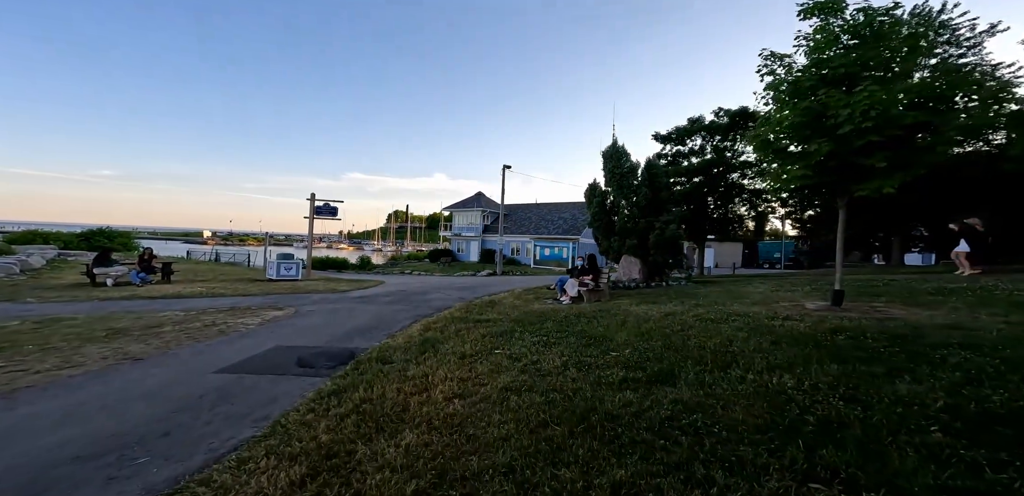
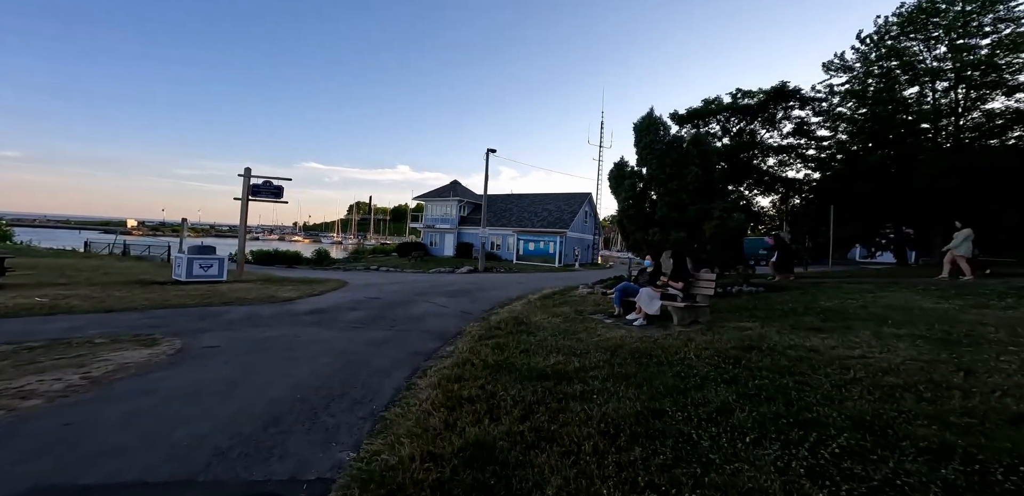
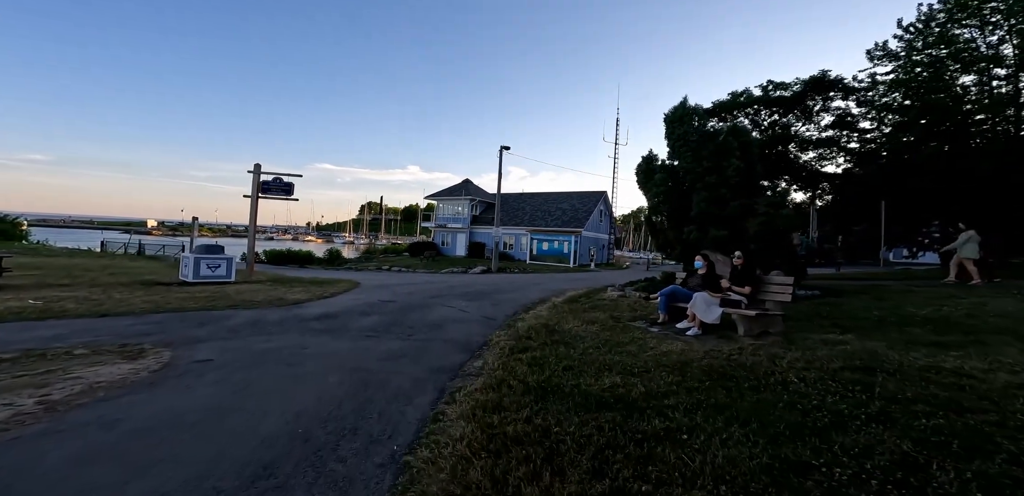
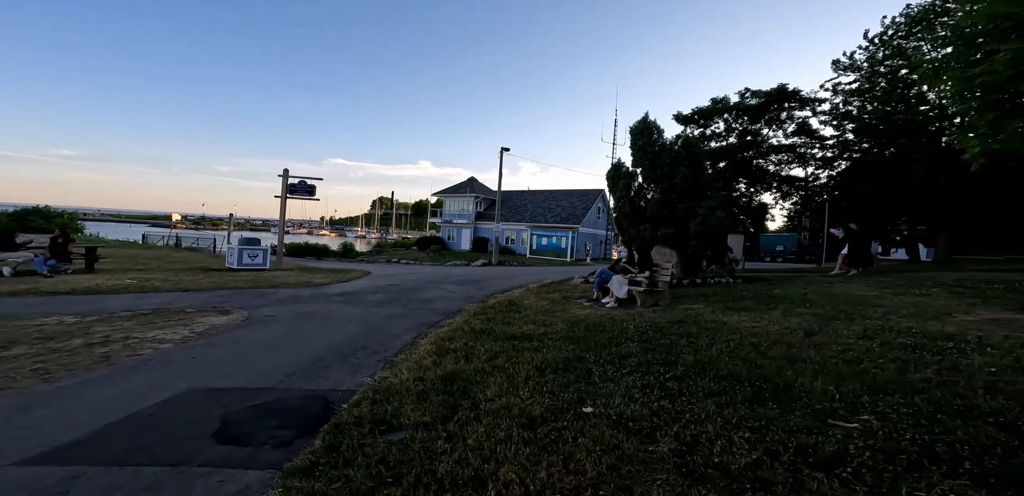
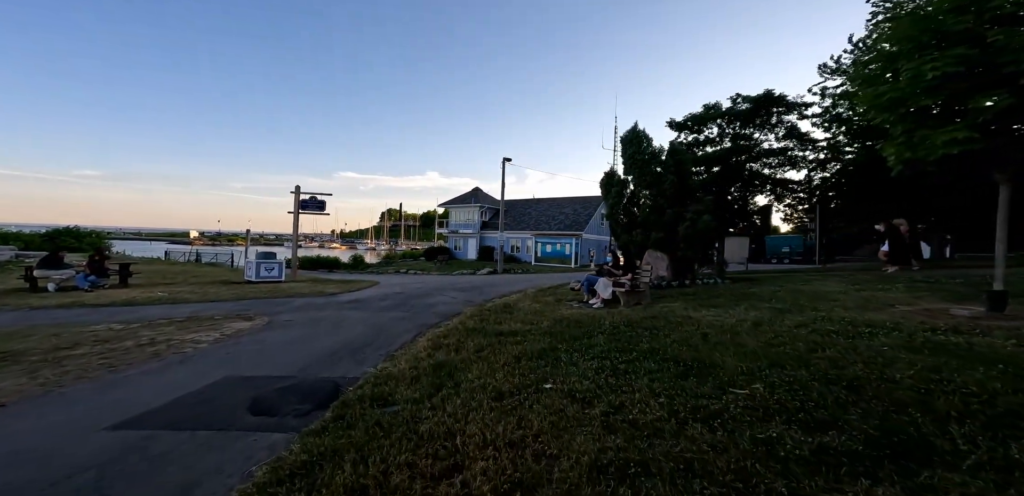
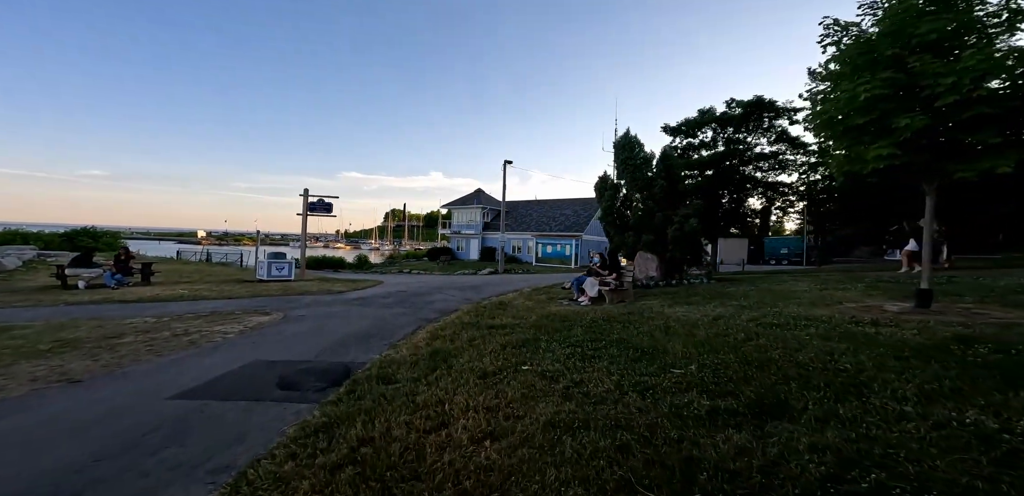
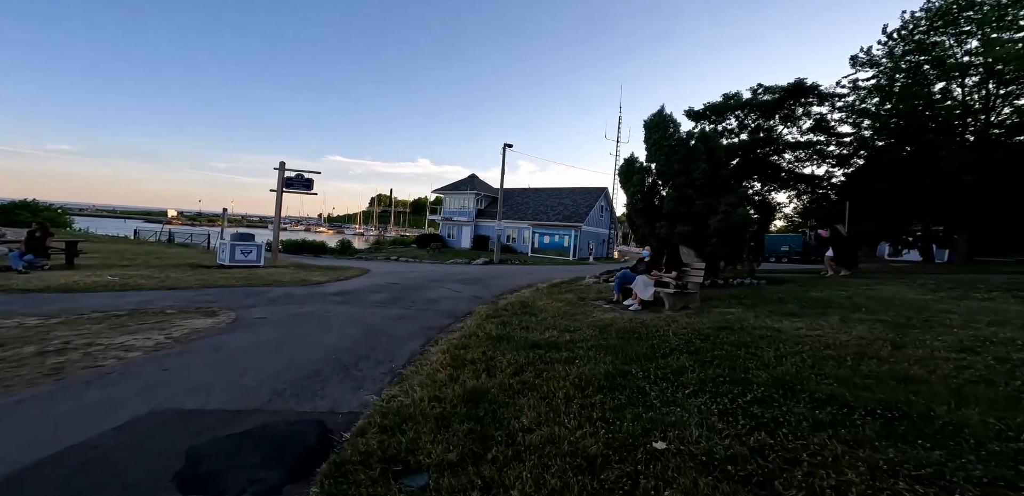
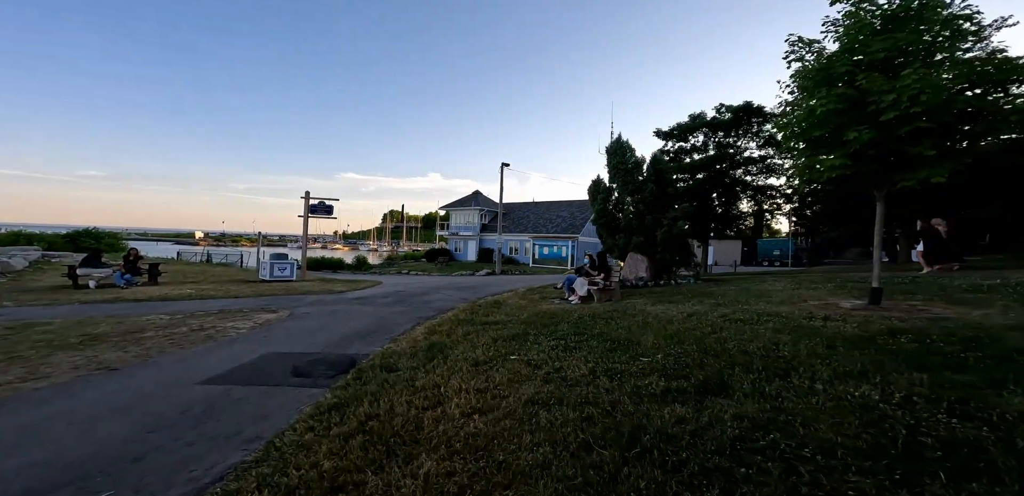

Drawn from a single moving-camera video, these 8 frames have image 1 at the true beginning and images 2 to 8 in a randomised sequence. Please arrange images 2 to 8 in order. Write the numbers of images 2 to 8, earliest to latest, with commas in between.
8, 6, 5, 4, 7, 2, 3
